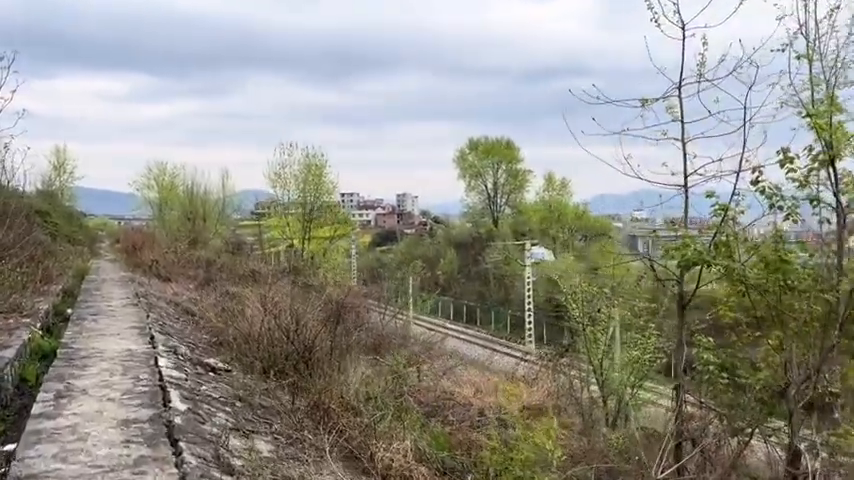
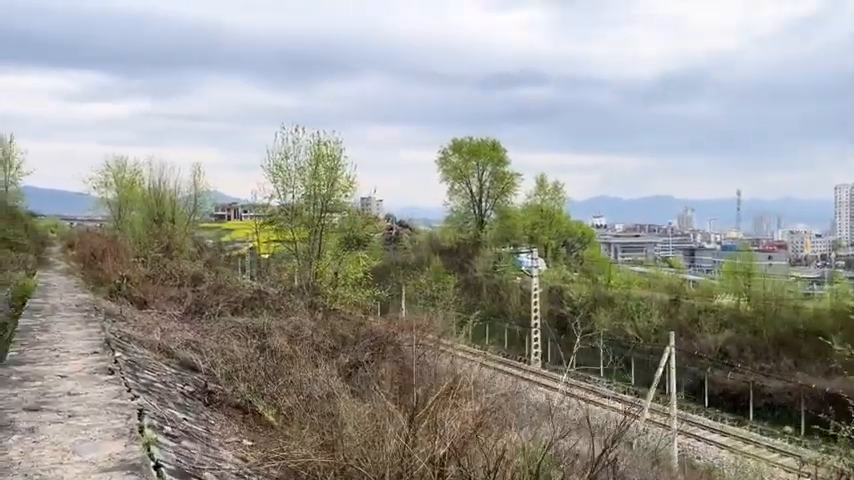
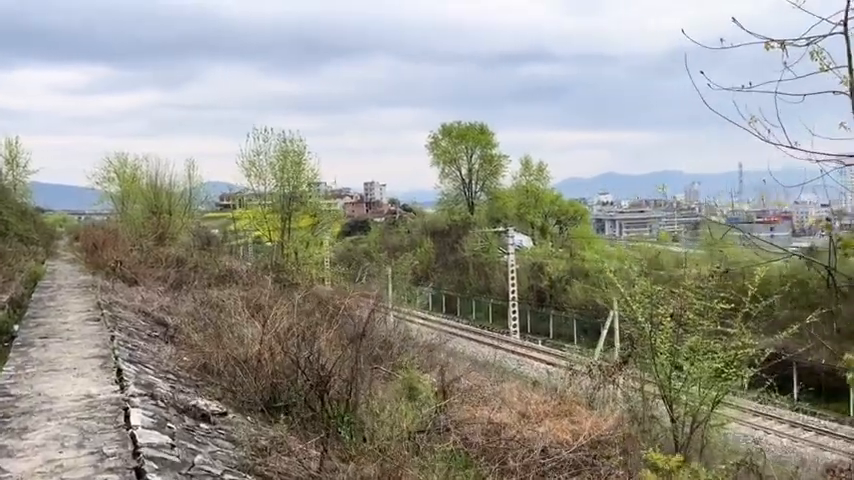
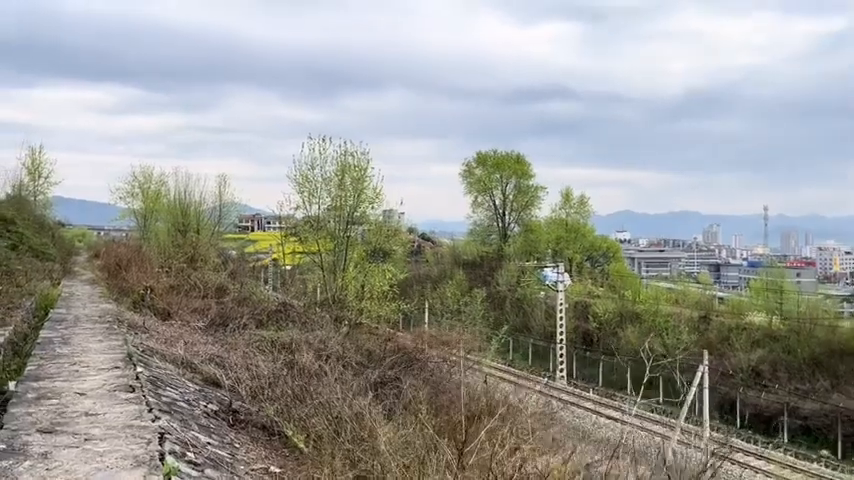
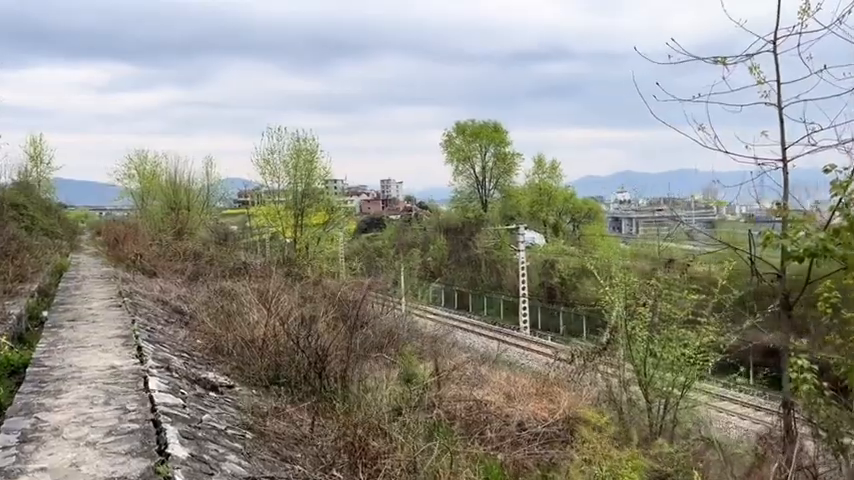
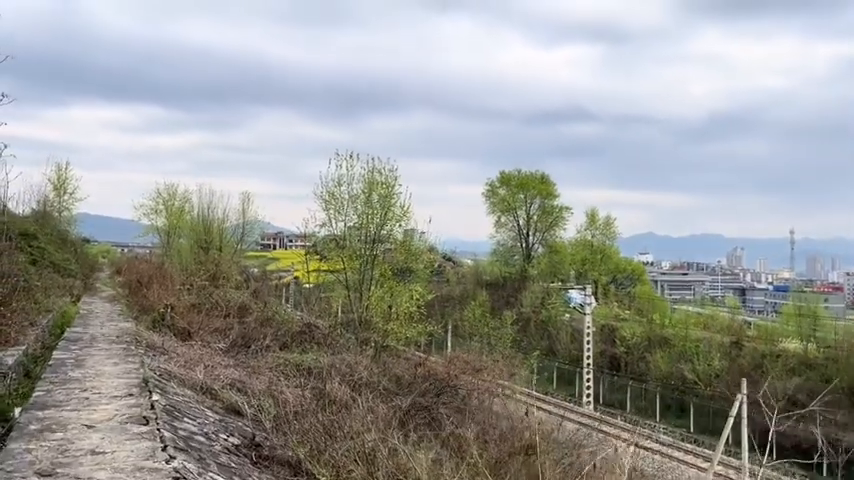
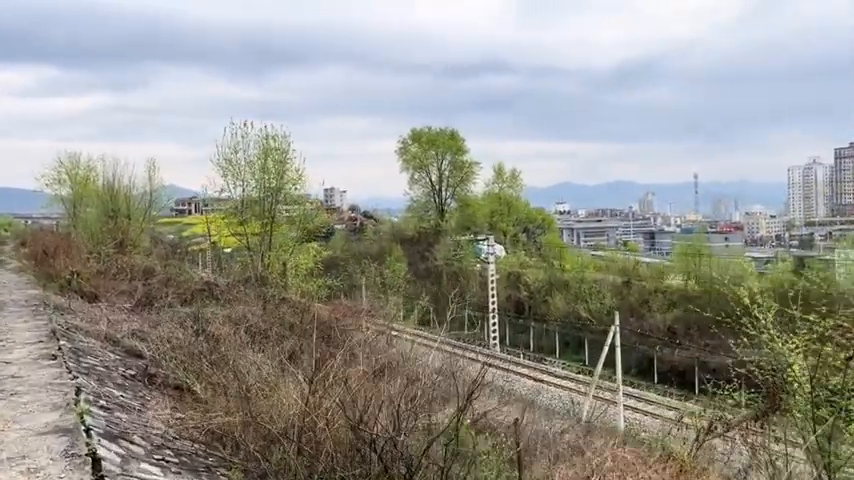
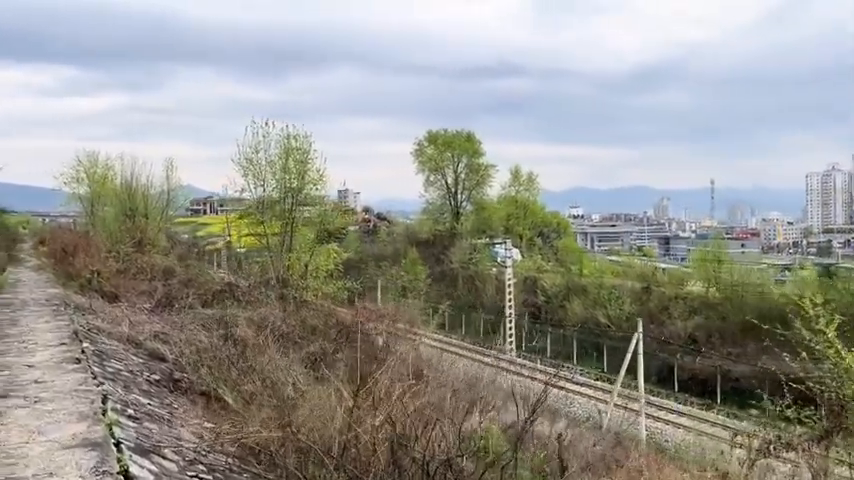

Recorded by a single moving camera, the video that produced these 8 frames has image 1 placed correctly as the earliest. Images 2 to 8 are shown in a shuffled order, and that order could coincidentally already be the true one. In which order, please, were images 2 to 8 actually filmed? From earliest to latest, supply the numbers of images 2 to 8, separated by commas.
5, 3, 7, 8, 2, 4, 6
